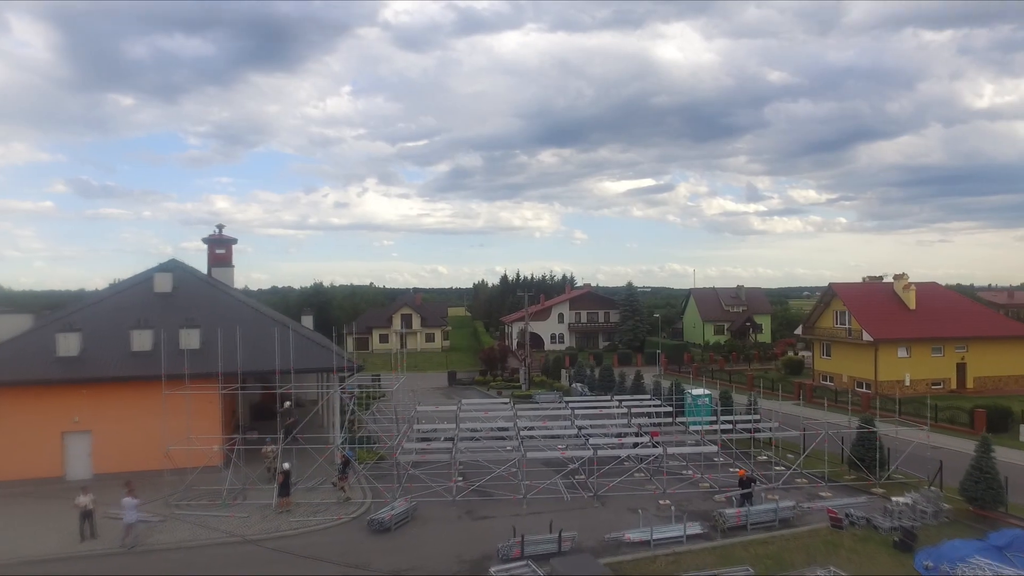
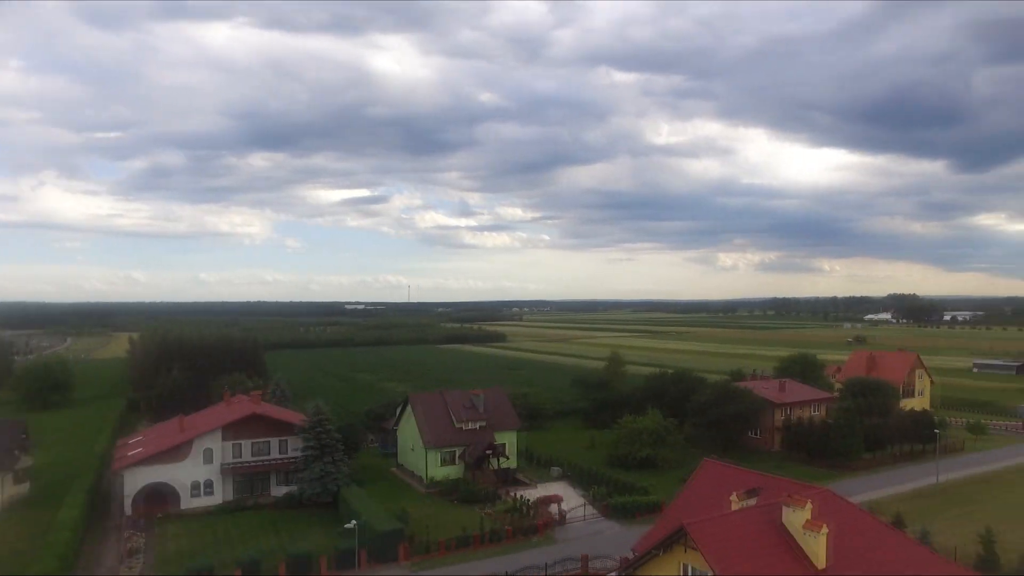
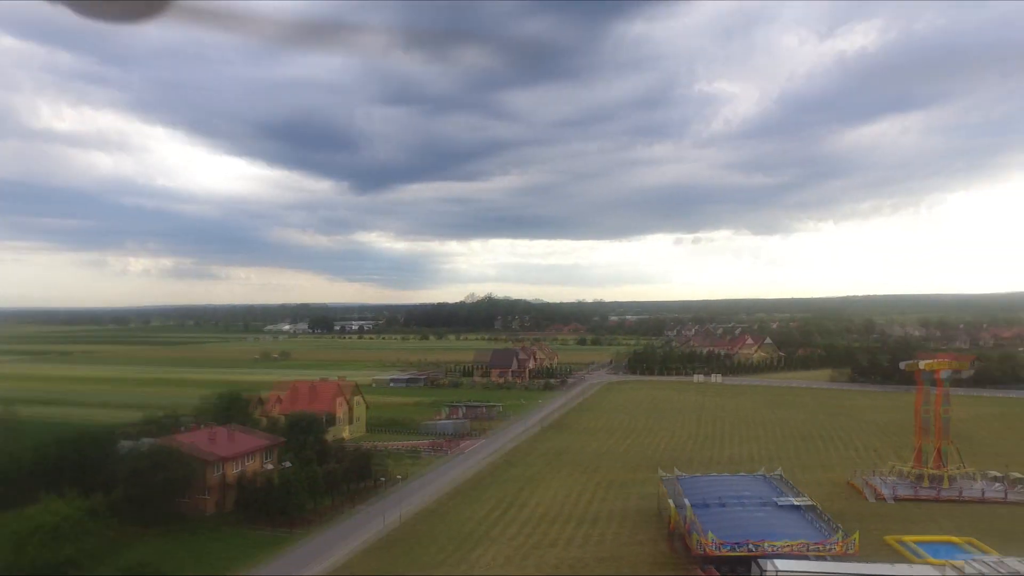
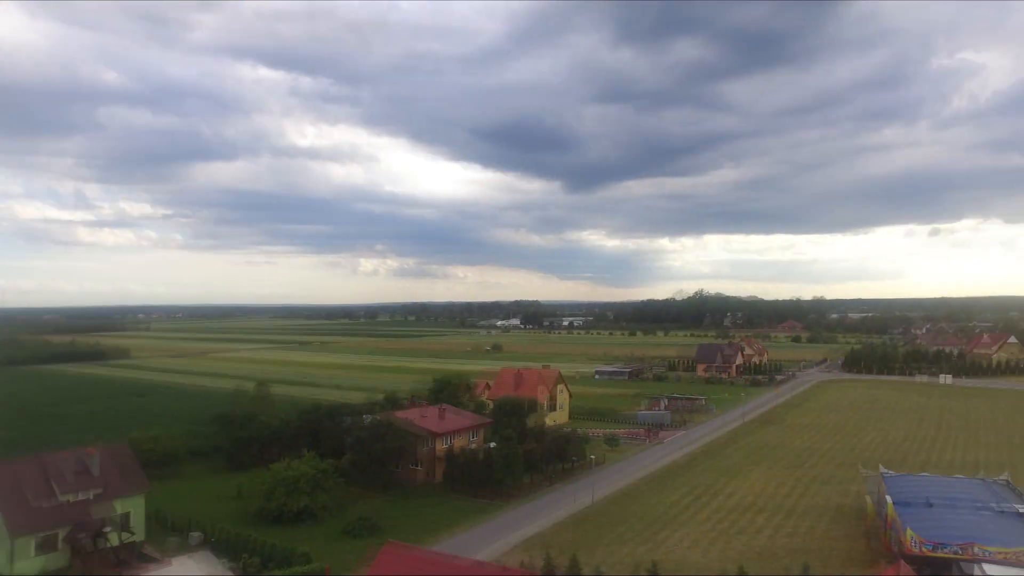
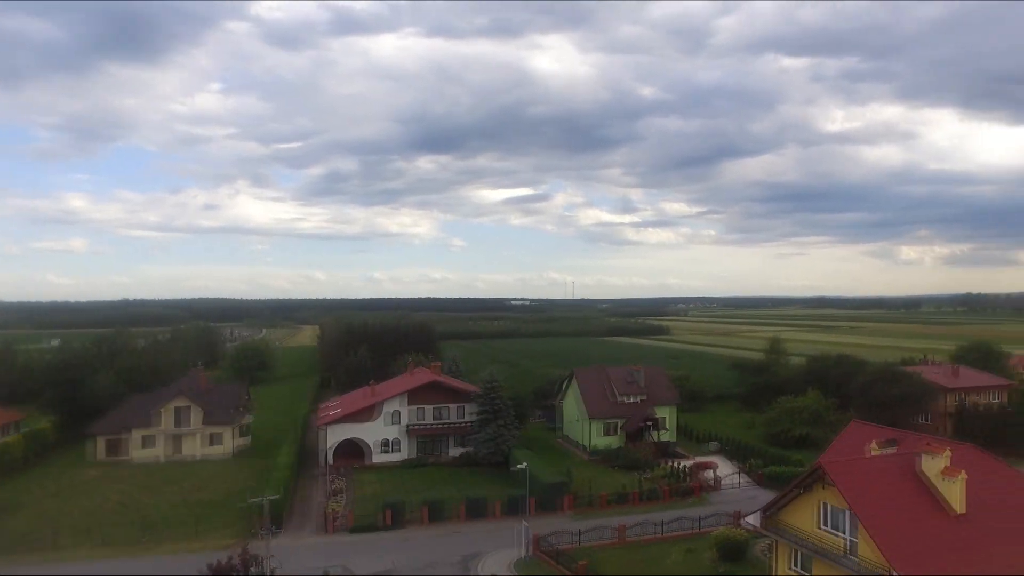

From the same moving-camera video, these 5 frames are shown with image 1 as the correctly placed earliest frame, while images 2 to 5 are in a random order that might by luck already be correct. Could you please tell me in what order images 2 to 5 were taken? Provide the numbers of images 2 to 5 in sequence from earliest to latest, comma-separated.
5, 2, 4, 3
